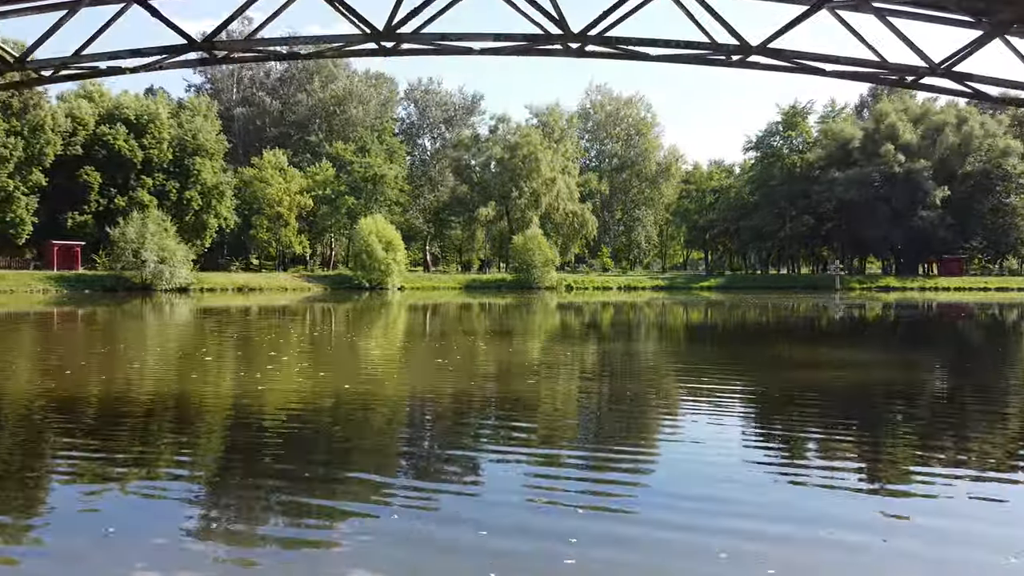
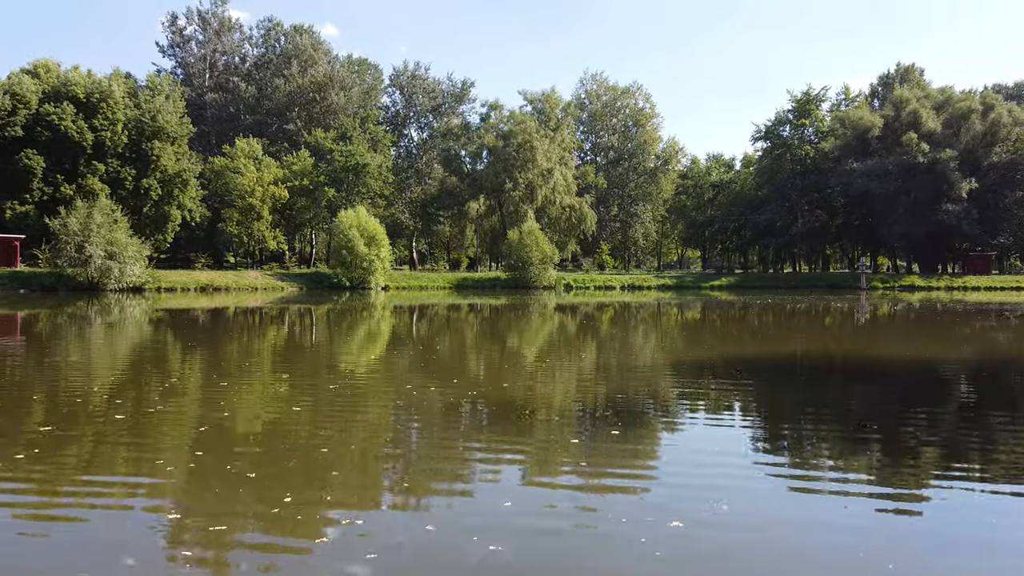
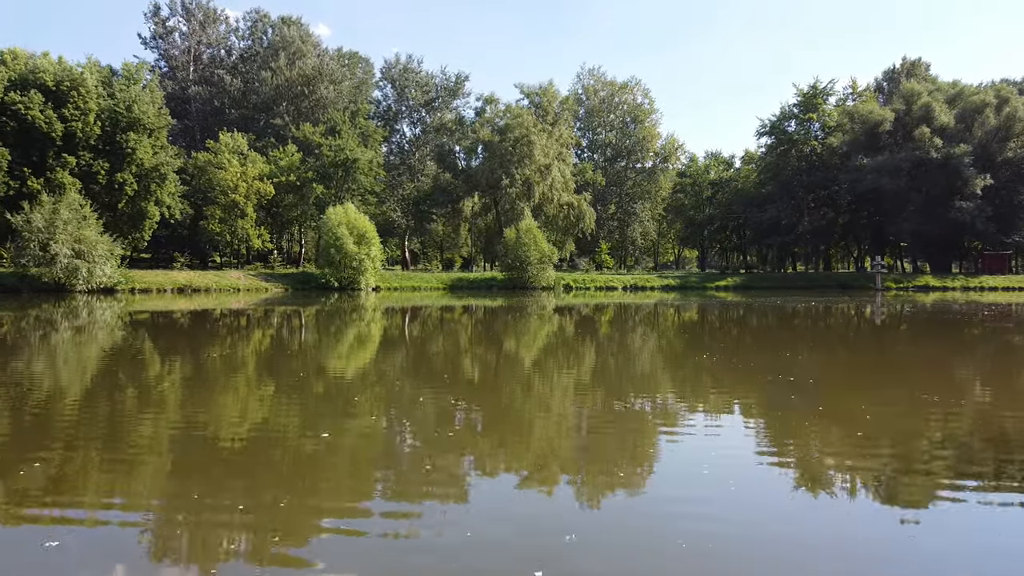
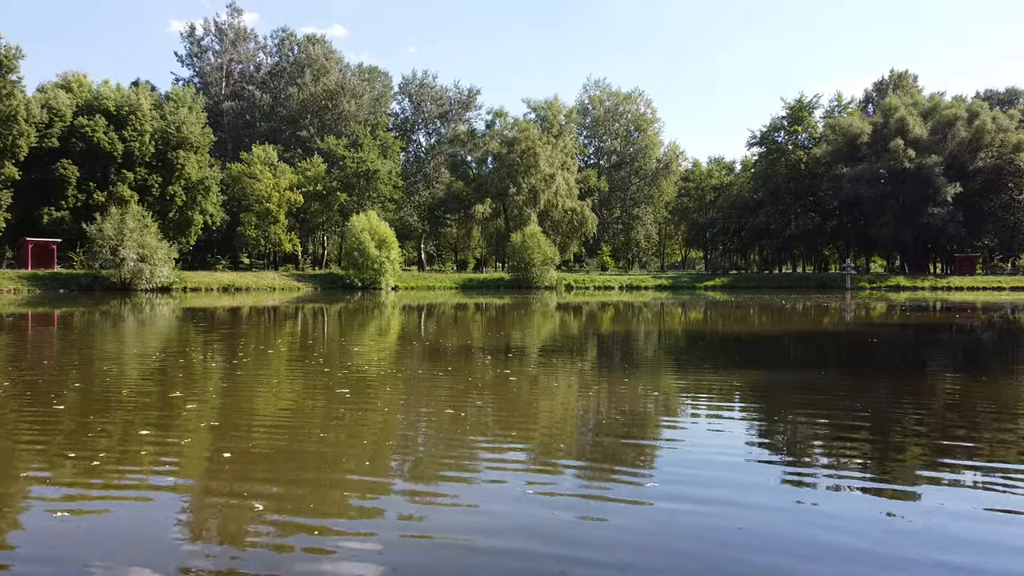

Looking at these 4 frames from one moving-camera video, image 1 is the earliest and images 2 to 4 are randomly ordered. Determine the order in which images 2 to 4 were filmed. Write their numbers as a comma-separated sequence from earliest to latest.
4, 2, 3
